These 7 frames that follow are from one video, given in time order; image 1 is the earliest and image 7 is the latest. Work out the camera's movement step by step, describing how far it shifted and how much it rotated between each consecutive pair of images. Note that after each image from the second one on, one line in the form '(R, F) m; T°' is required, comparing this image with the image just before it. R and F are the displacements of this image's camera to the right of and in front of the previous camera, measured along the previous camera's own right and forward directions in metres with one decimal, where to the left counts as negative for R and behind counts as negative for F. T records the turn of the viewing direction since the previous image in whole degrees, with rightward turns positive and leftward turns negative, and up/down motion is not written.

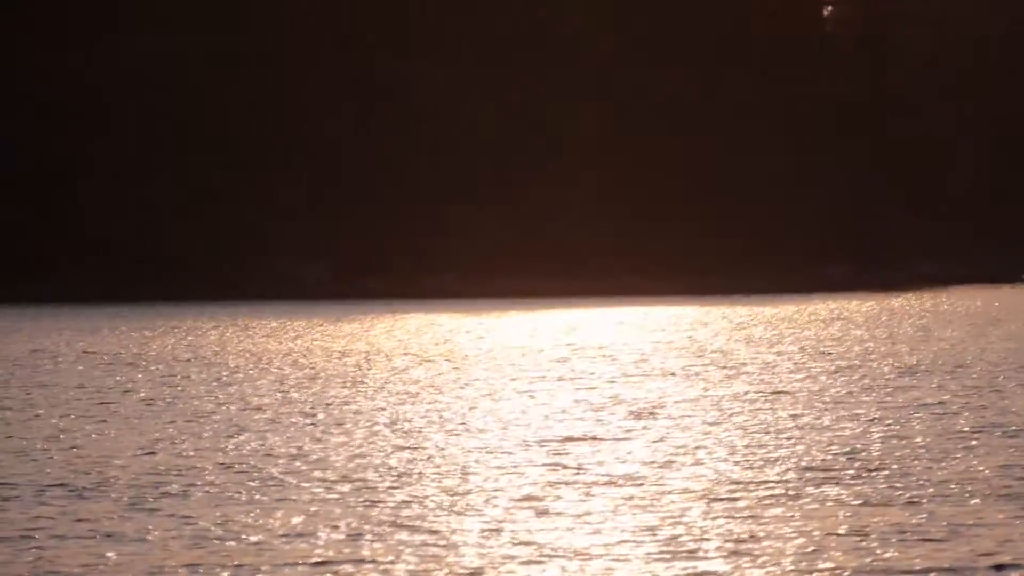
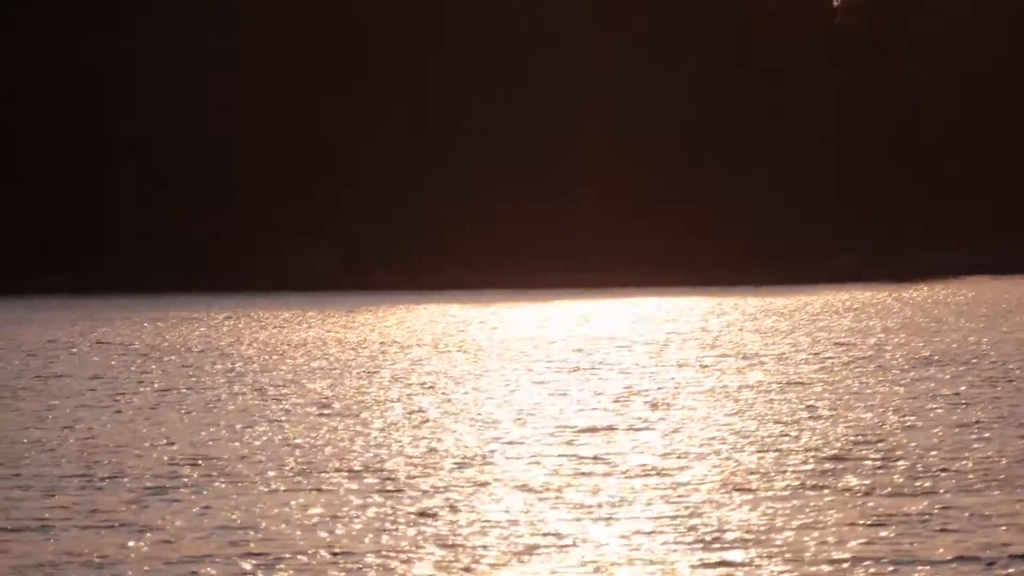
(-0.1, 0.0) m; 0°
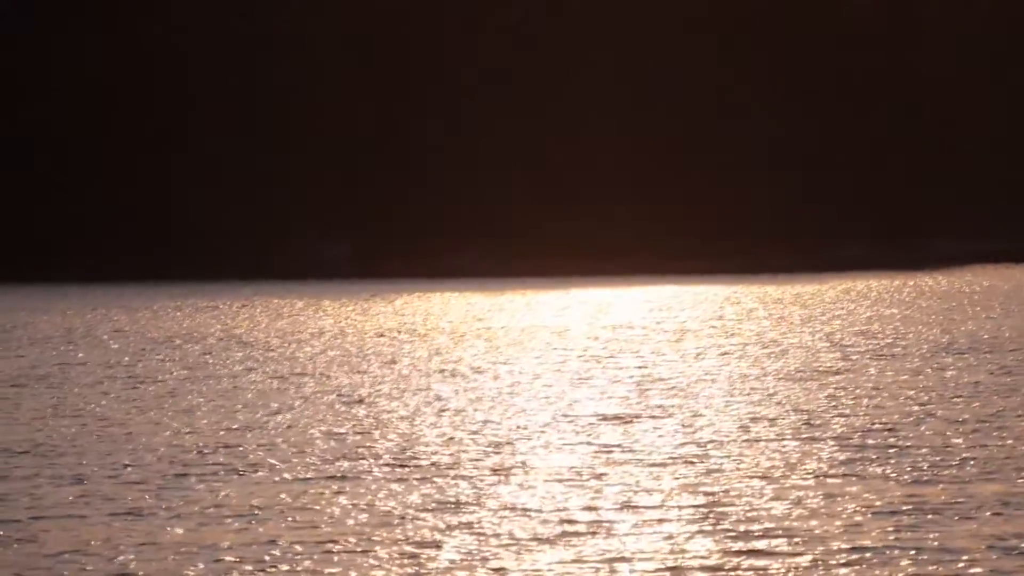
(-0.1, 0.0) m; 0°
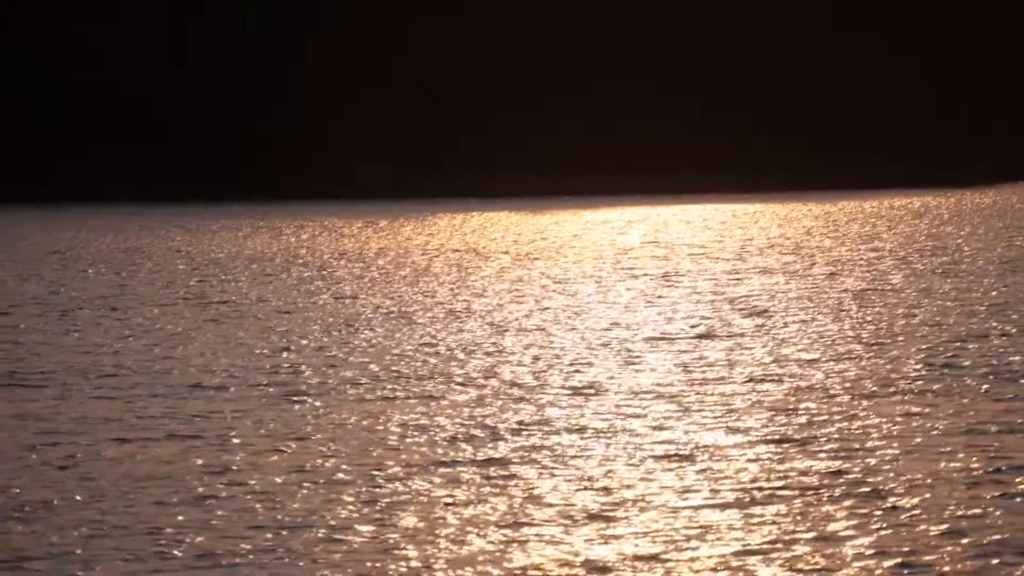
(+0.1, +0.2) m; -1°
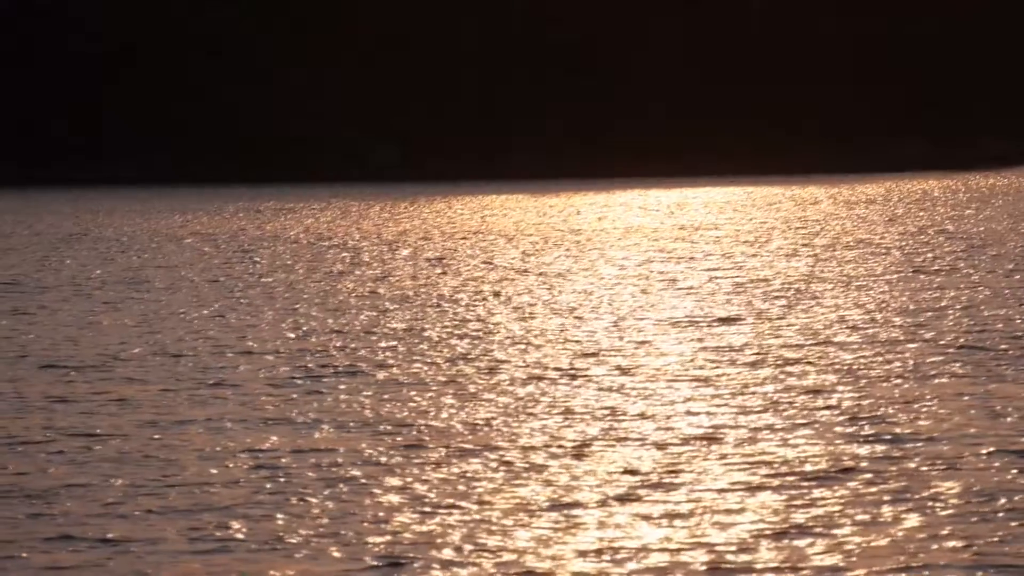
(0.0, -0.3) m; 0°
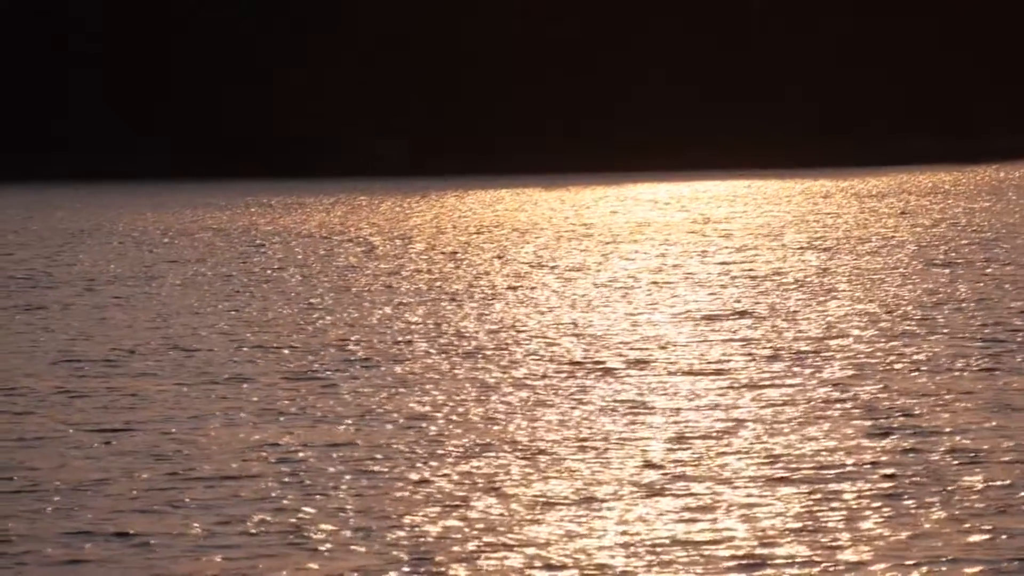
(+0.4, -2.7) m; 0°
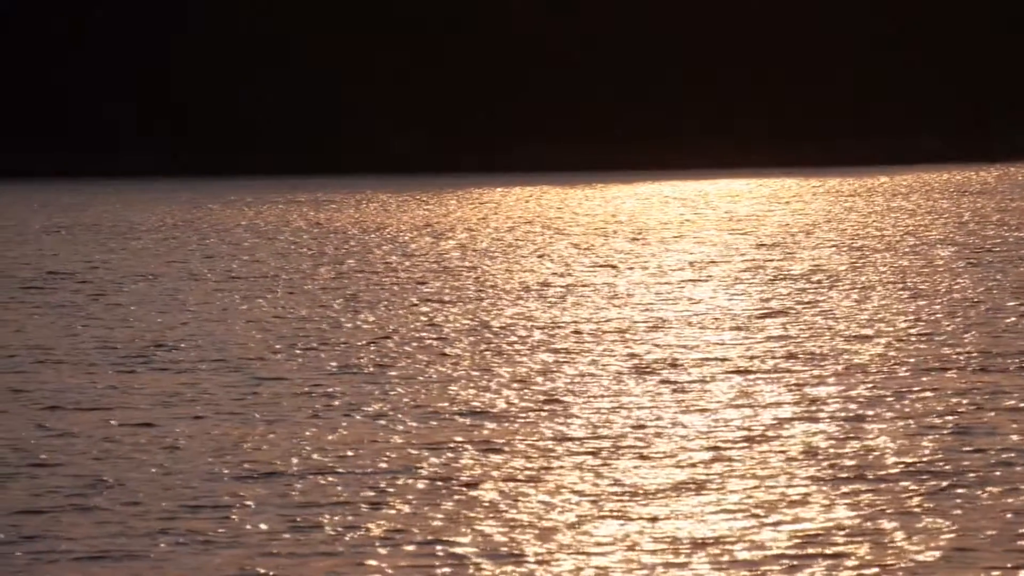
(0.0, 0.0) m; -1°
